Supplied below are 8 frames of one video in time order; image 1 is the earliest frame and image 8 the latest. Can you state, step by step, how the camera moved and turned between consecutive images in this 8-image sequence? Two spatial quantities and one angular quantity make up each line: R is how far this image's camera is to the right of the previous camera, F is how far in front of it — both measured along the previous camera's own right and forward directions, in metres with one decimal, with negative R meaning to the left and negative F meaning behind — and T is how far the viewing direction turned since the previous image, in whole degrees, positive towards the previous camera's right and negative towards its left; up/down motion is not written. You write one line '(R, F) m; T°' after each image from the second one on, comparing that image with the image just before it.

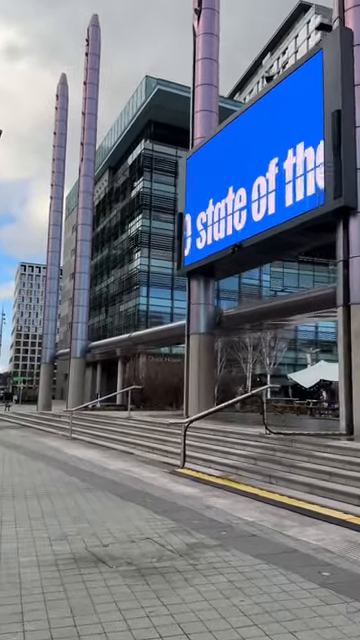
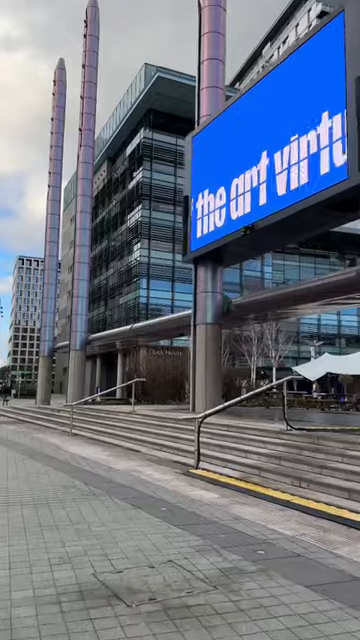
(-0.3, +1.0) m; 0°
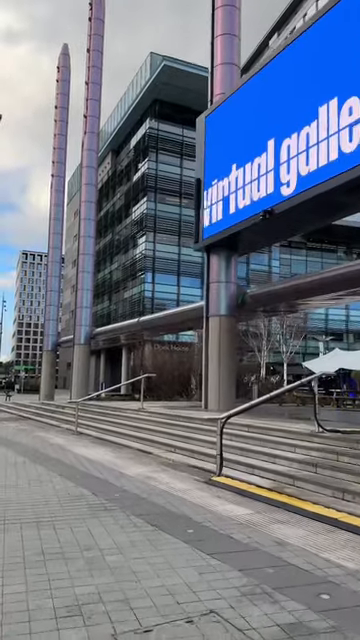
(-0.3, +1.1) m; 0°
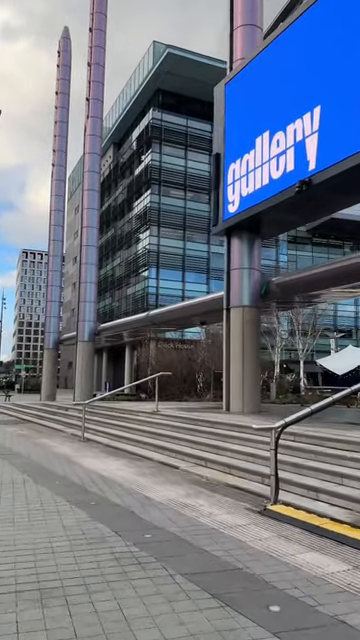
(-0.5, +1.8) m; 0°
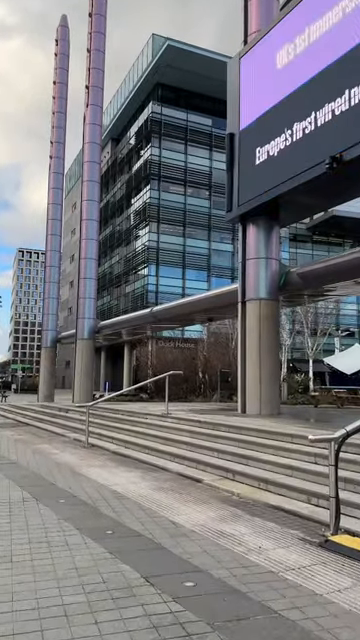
(-0.4, +1.2) m; 0°
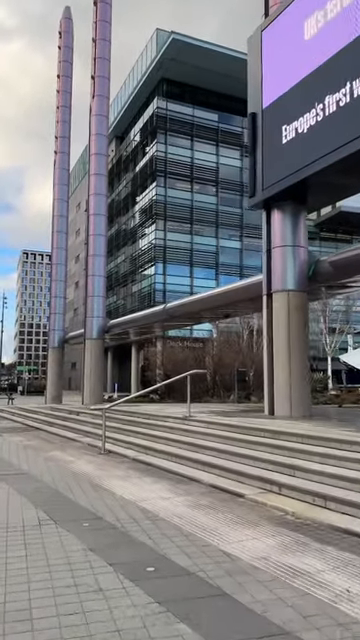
(-0.4, +1.1) m; -1°
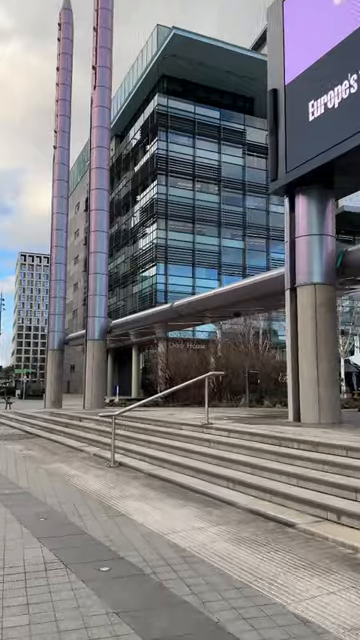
(-0.4, +1.2) m; 0°
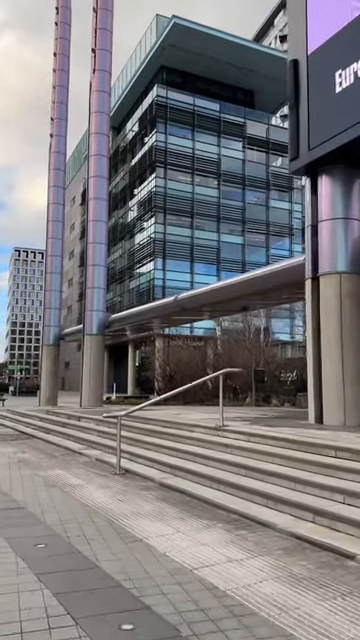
(-0.4, +1.1) m; +1°
